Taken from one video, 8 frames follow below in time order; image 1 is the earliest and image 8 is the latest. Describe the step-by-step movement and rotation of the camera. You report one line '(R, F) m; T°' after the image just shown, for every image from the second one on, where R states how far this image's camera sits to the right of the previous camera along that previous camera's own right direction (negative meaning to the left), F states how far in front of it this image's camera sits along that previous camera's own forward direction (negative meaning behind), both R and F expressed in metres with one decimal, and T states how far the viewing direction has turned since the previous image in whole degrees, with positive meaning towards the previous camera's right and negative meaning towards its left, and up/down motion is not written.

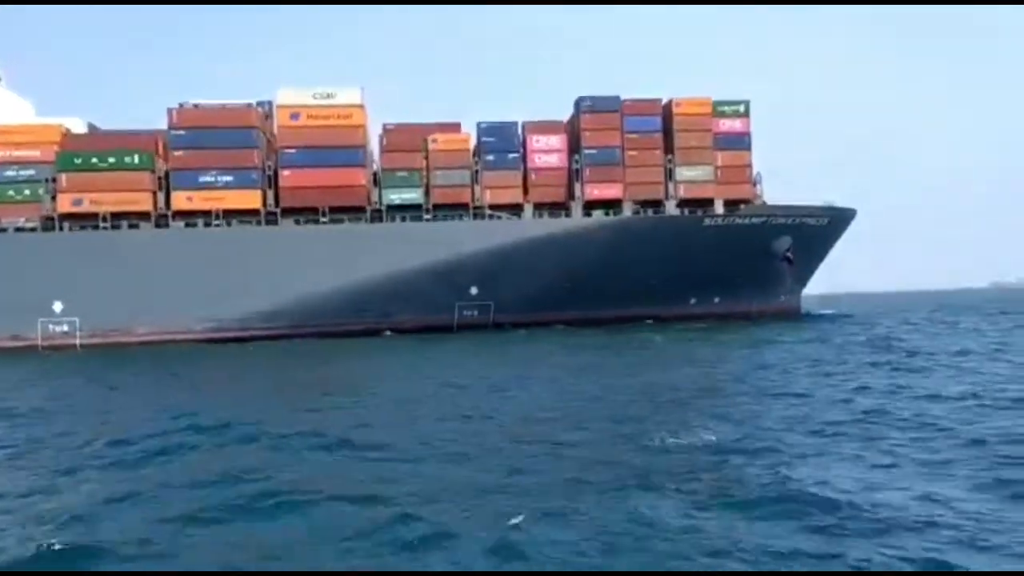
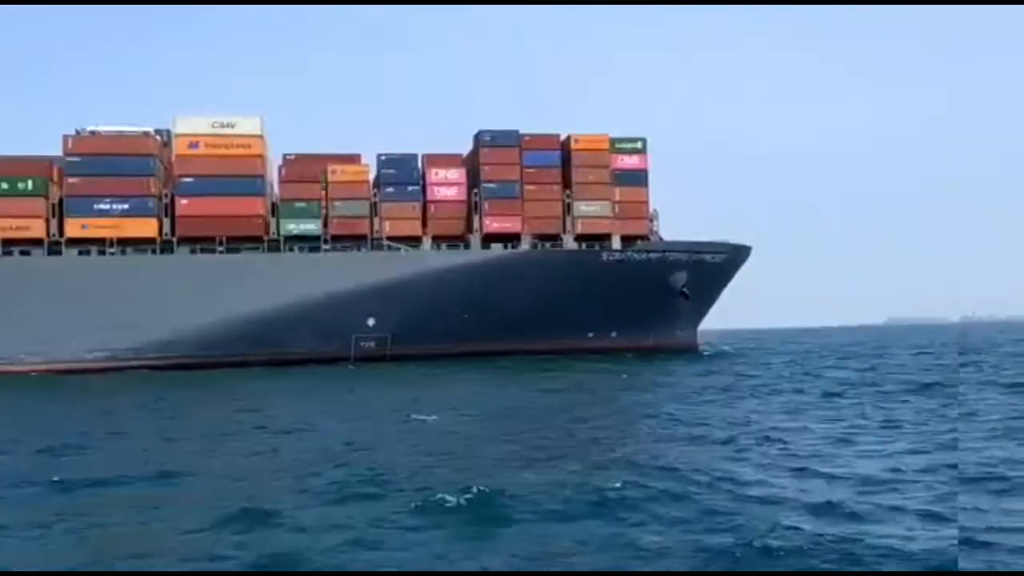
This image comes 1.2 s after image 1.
(-0.1, +0.9) m; +7°
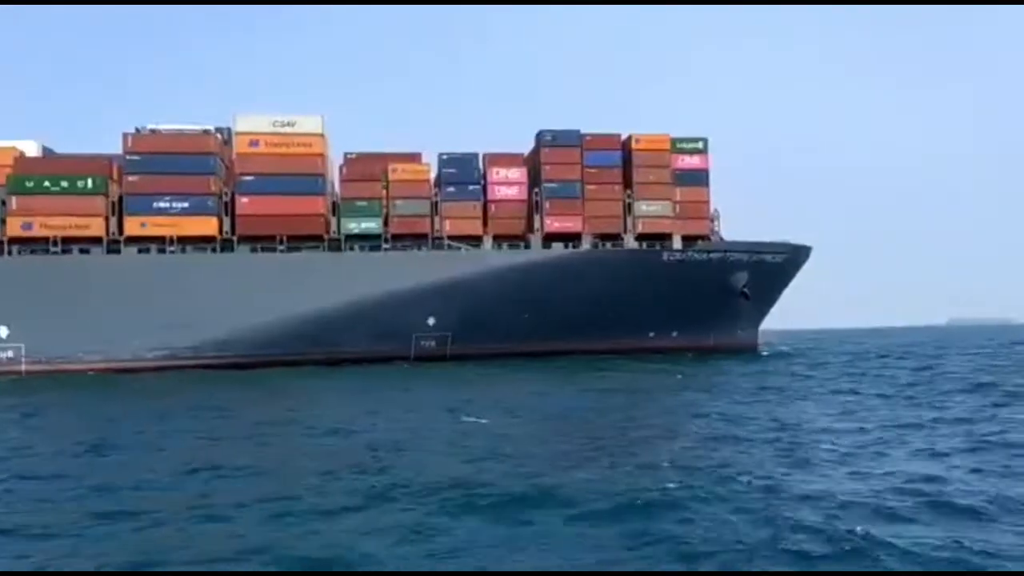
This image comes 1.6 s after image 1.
(+0.1, -0.8) m; -4°
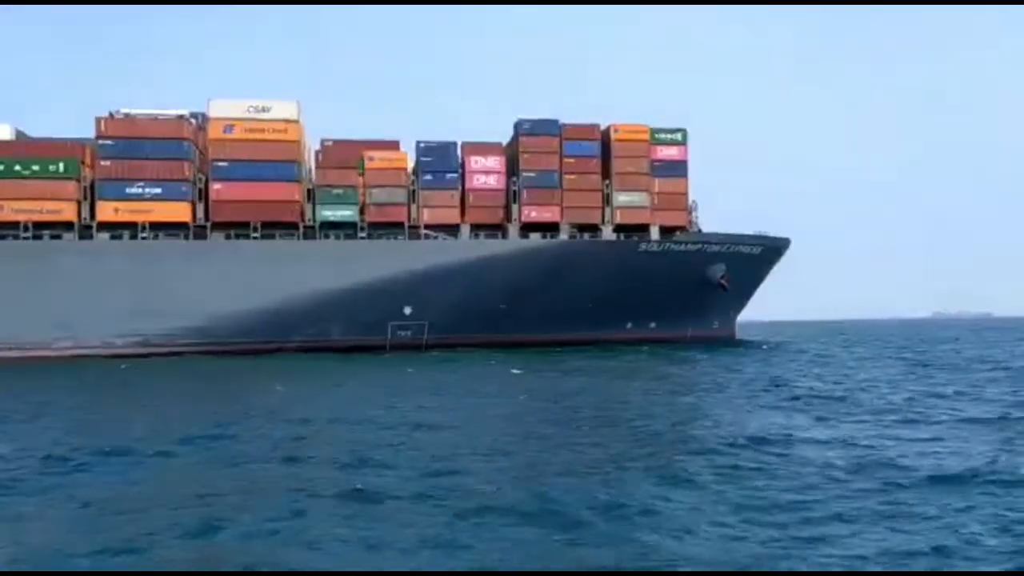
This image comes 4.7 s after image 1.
(-0.6, -0.1) m; +2°
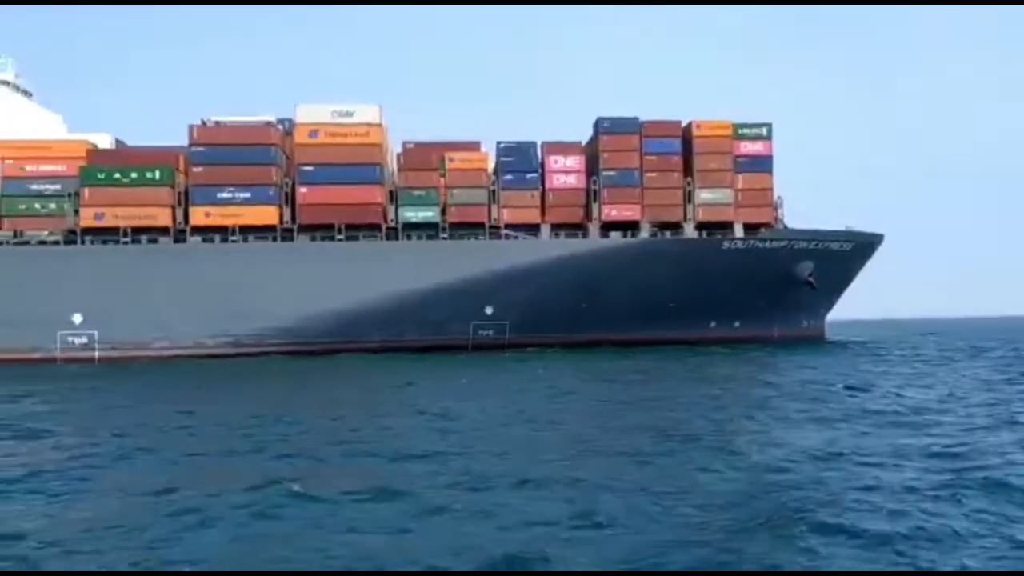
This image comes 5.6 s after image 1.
(+0.2, +0.5) m; -6°
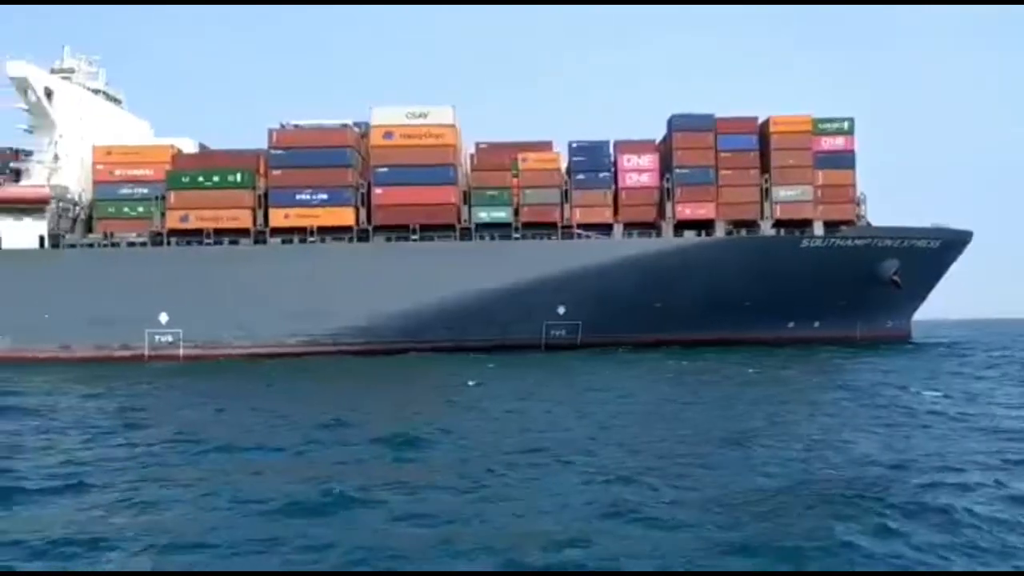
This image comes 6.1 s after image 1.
(+0.1, +0.2) m; -5°
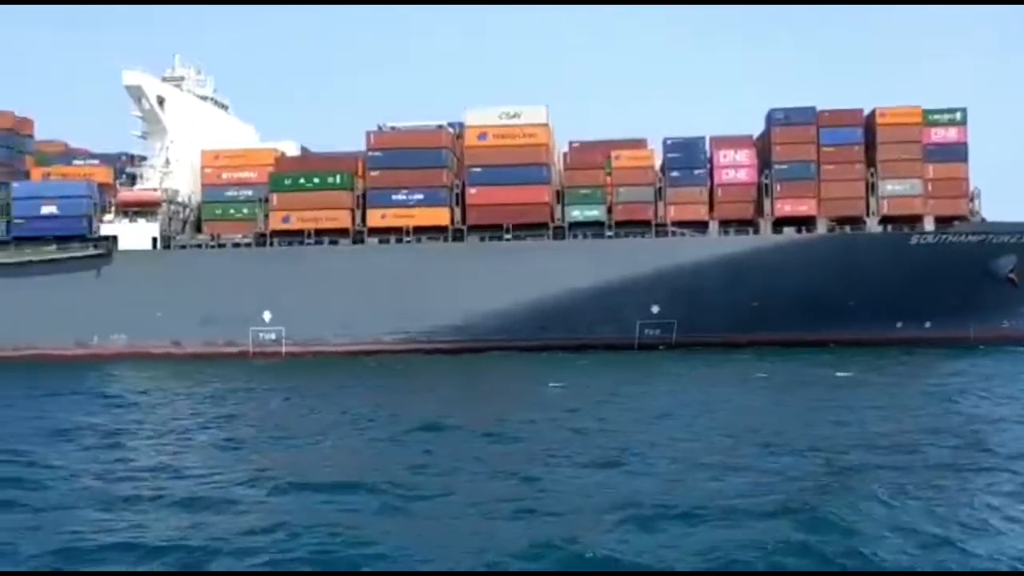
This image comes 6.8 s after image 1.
(0.0, +0.1) m; -6°
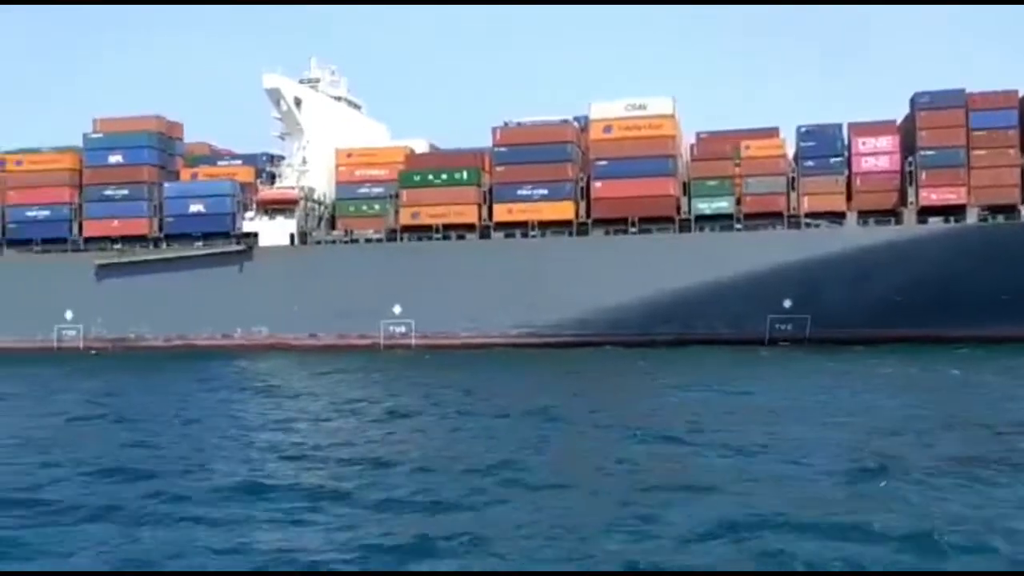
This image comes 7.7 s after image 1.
(0.0, +0.2) m; -9°
